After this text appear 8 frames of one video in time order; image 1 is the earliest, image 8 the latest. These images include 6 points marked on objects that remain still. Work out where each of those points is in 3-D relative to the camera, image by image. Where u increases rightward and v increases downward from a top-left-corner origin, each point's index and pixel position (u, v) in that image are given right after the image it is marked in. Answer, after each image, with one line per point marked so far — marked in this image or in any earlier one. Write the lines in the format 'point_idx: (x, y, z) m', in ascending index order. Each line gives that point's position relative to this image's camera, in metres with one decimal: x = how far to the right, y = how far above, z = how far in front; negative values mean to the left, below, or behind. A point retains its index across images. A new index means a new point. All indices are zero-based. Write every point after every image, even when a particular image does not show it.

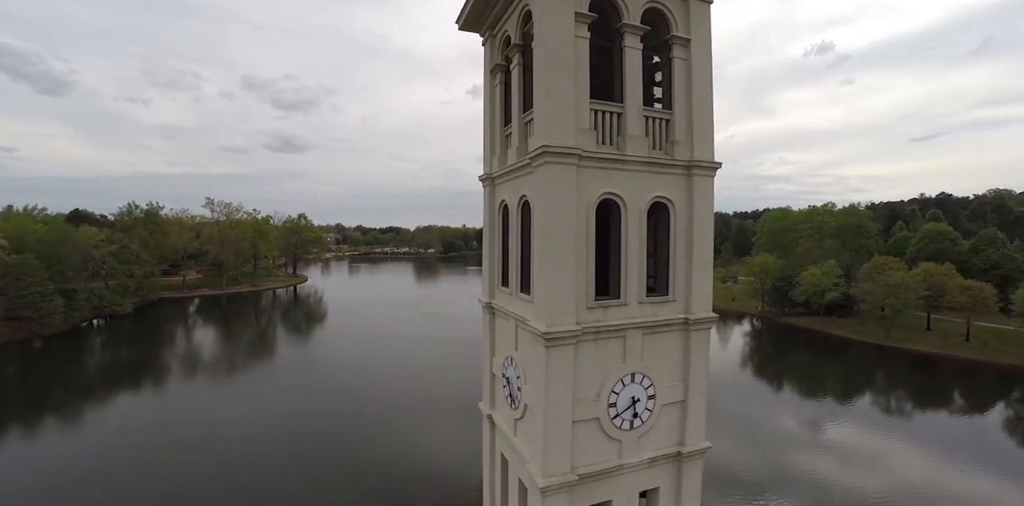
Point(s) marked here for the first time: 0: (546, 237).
0: (+0.5, +0.2, +7.8) m
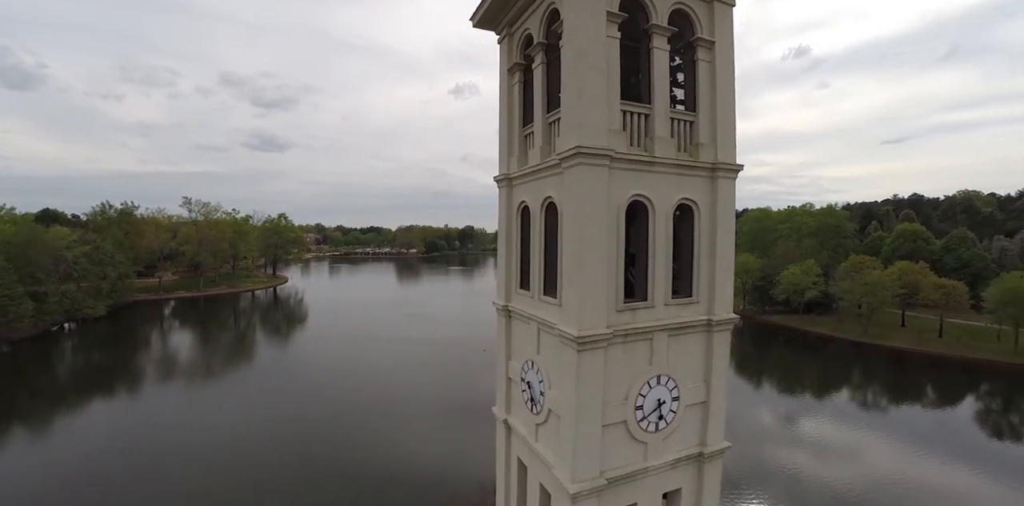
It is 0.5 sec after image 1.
0: (+1.0, +0.2, +7.6) m
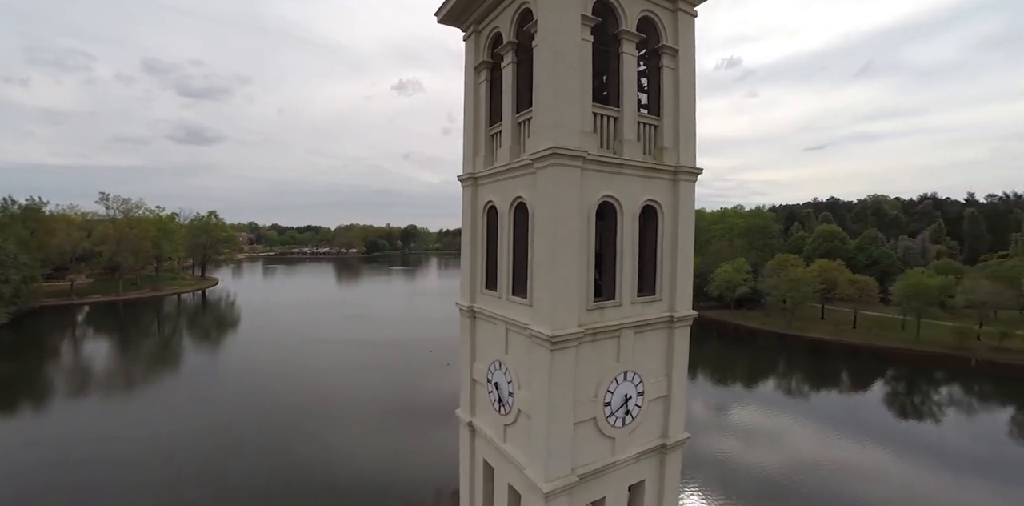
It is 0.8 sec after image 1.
0: (+0.6, +0.2, +7.7) m
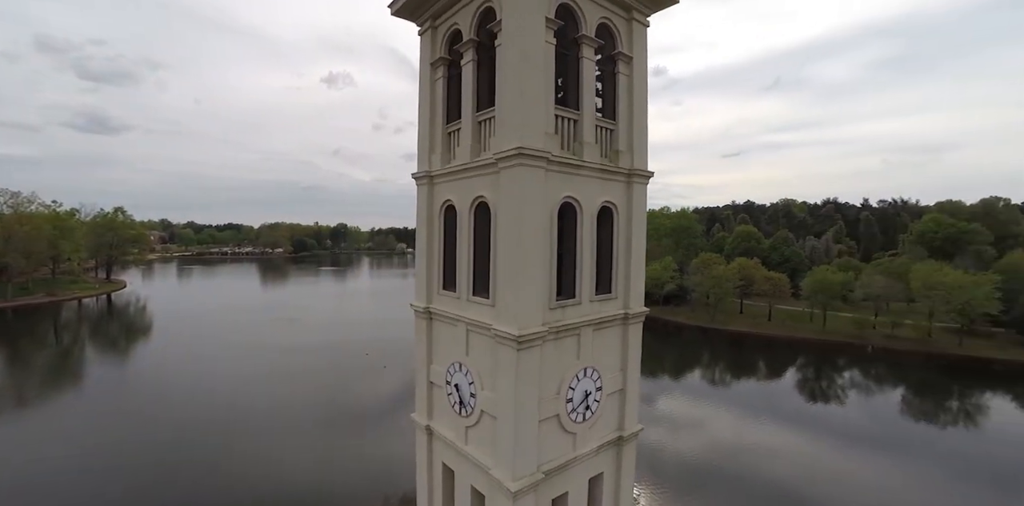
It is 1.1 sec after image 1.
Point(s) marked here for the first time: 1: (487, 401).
0: (+0.1, +0.2, +7.7) m
1: (-0.4, -2.4, +8.0) m
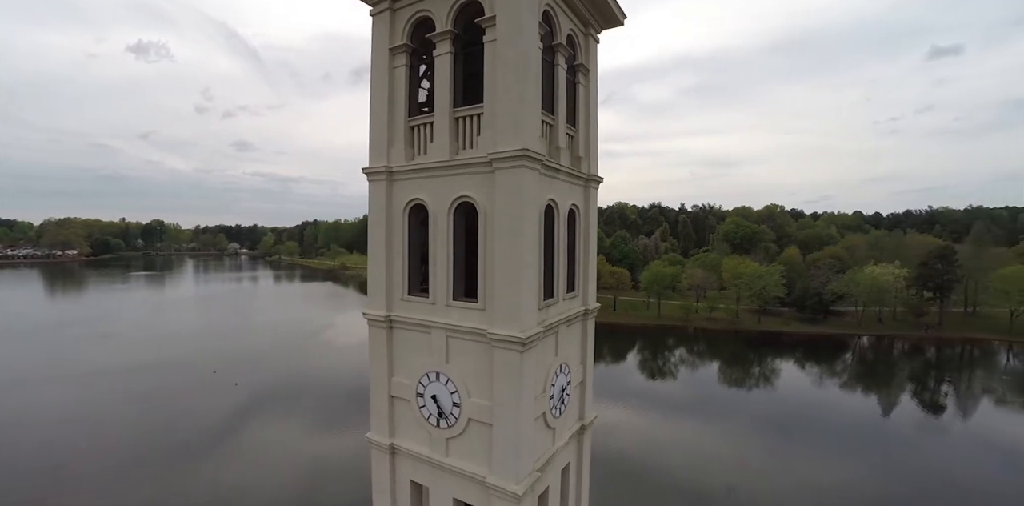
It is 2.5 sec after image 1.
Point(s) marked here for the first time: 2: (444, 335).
0: (+0.1, +0.2, +7.5) m
1: (-0.5, -2.5, +7.8) m
2: (-1.1, -1.4, +8.0) m
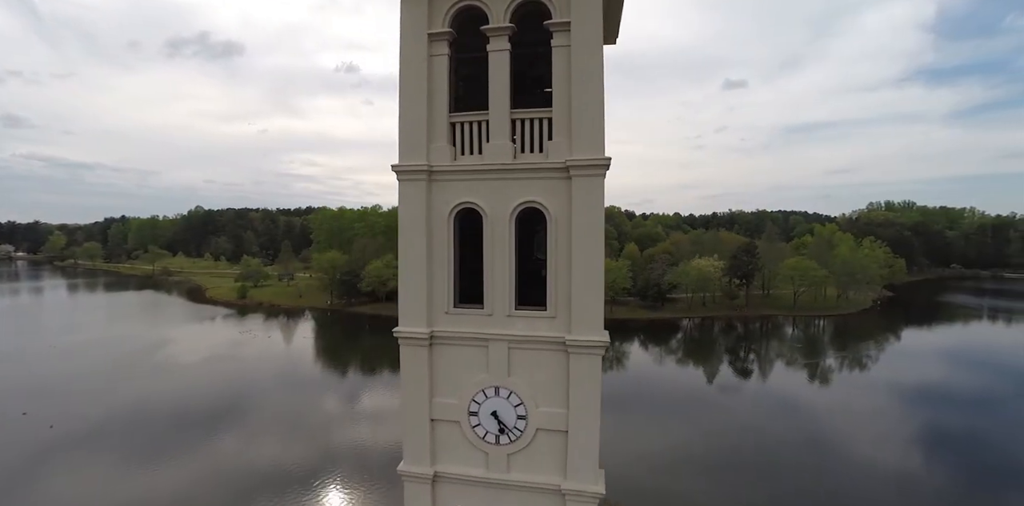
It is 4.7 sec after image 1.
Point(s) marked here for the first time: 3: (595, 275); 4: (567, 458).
0: (+1.1, +0.1, +7.4) m
1: (+0.6, -2.6, +7.6) m
2: (-0.1, -1.5, +7.6) m
3: (+1.2, -0.4, +7.5) m
4: (+0.7, -3.2, +7.7) m
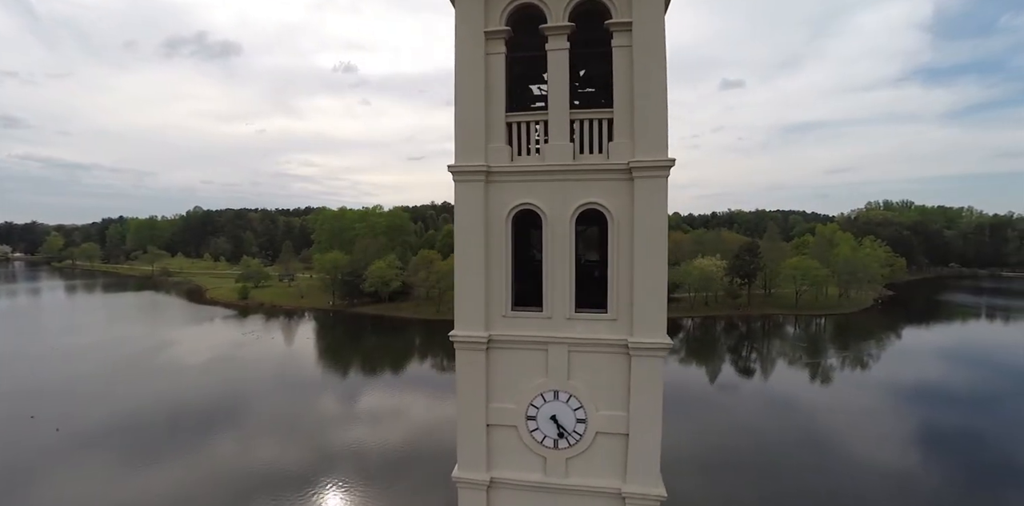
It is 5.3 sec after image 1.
0: (+2.0, +0.1, +7.4) m
1: (+1.5, -2.6, +7.5) m
2: (+0.8, -1.5, +7.5) m
3: (+2.1, -0.4, +7.4) m
4: (+1.6, -3.2, +7.6) m
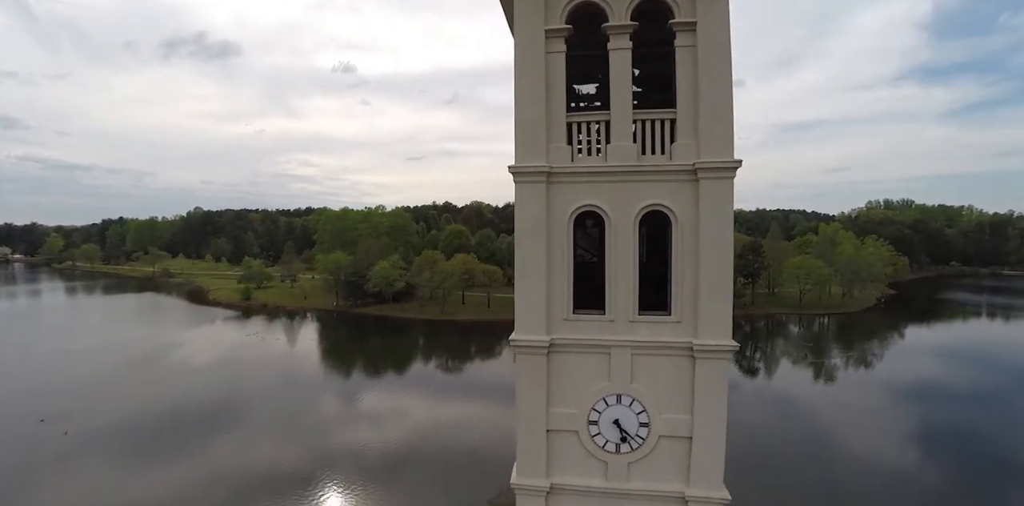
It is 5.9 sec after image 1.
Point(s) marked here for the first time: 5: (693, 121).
0: (+3.0, 0.0, +7.3) m
1: (+2.4, -2.6, +7.5) m
2: (+1.8, -1.5, +7.5) m
3: (+3.0, -0.4, +7.3) m
4: (+2.6, -3.2, +7.6) m
5: (+2.6, +1.9, +7.2) m
